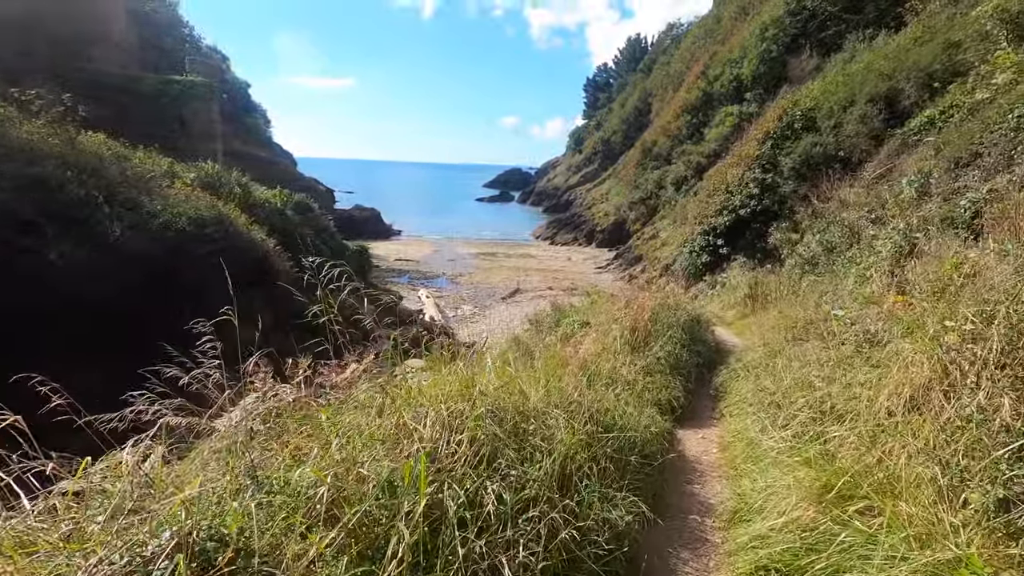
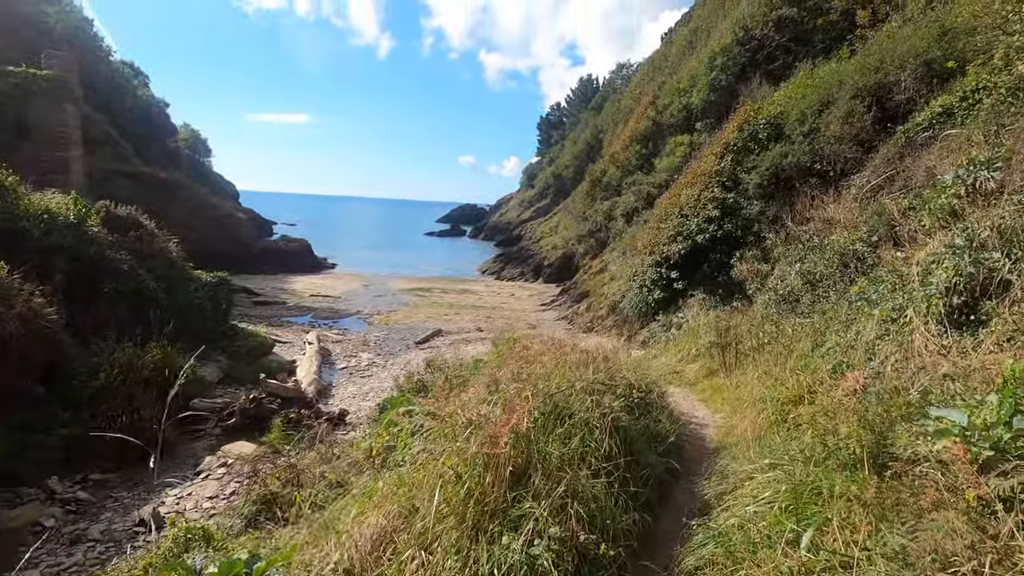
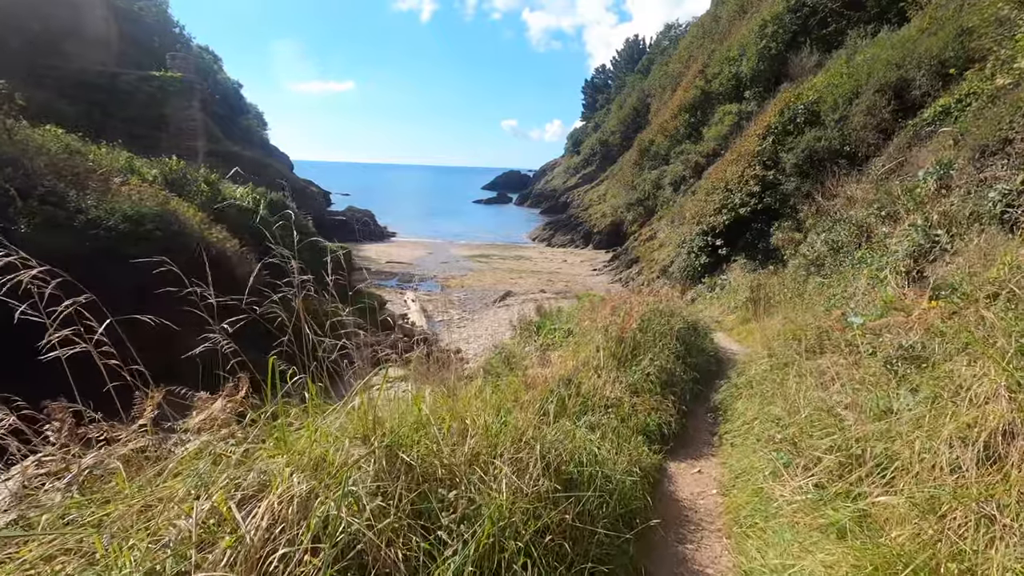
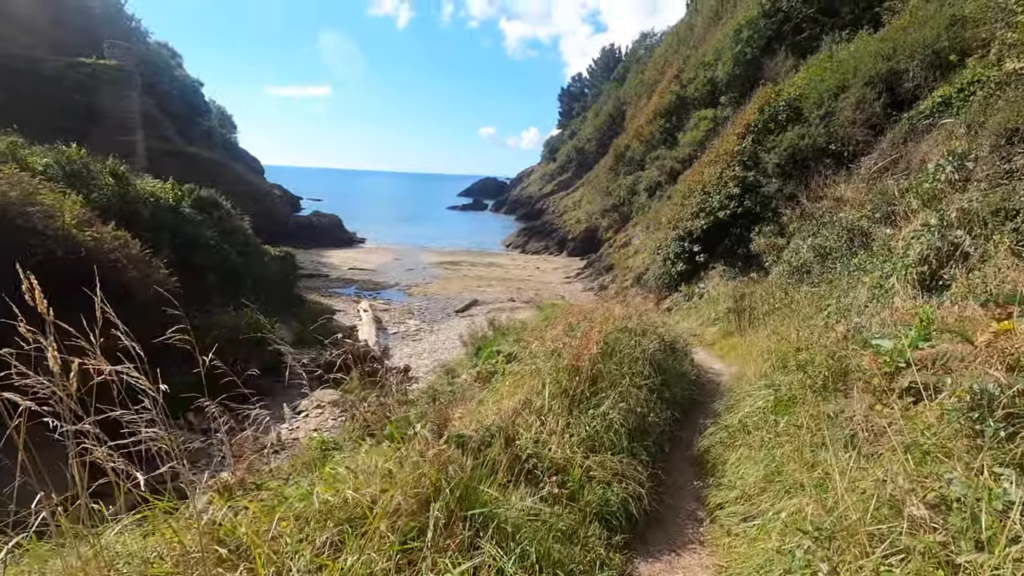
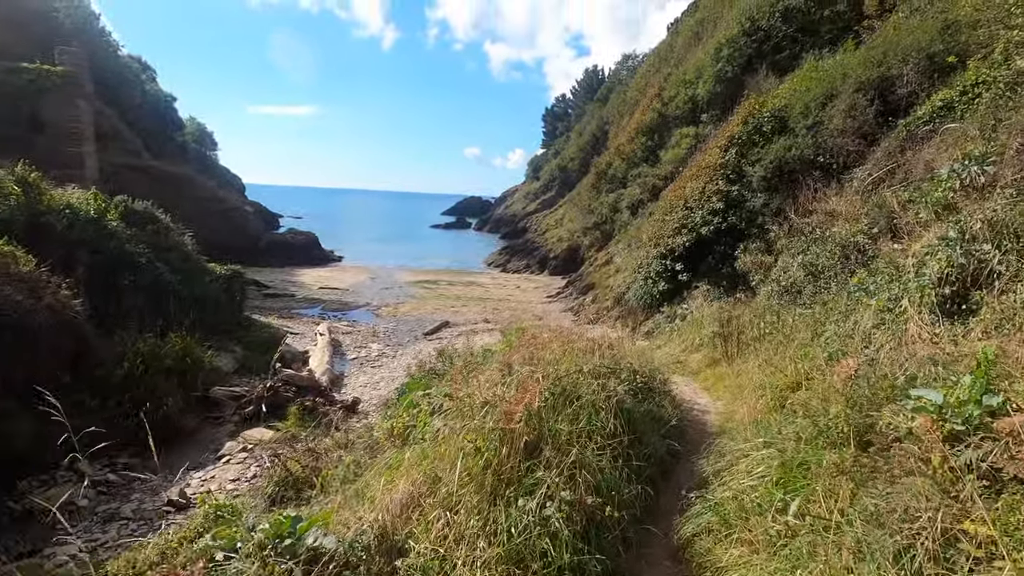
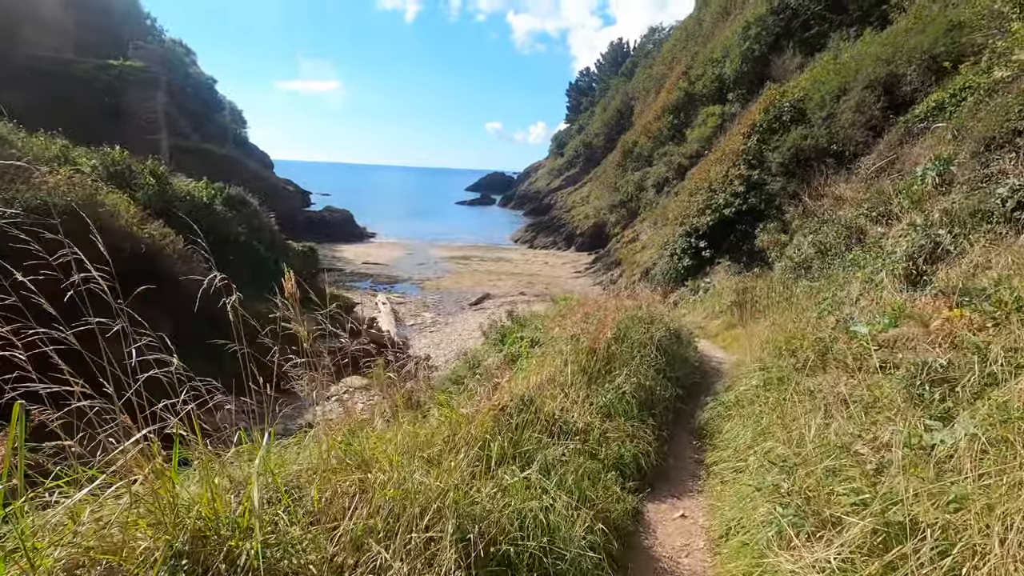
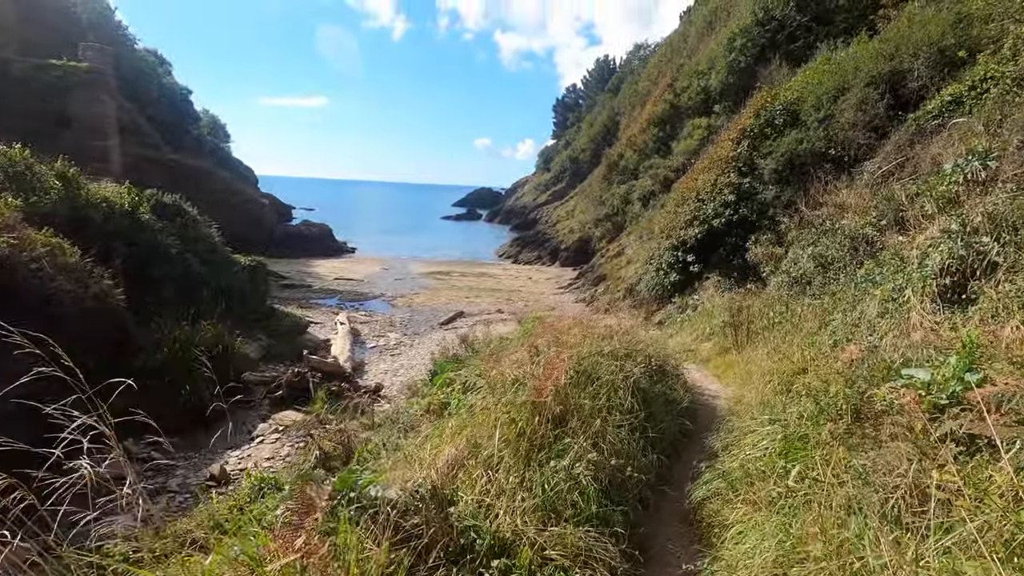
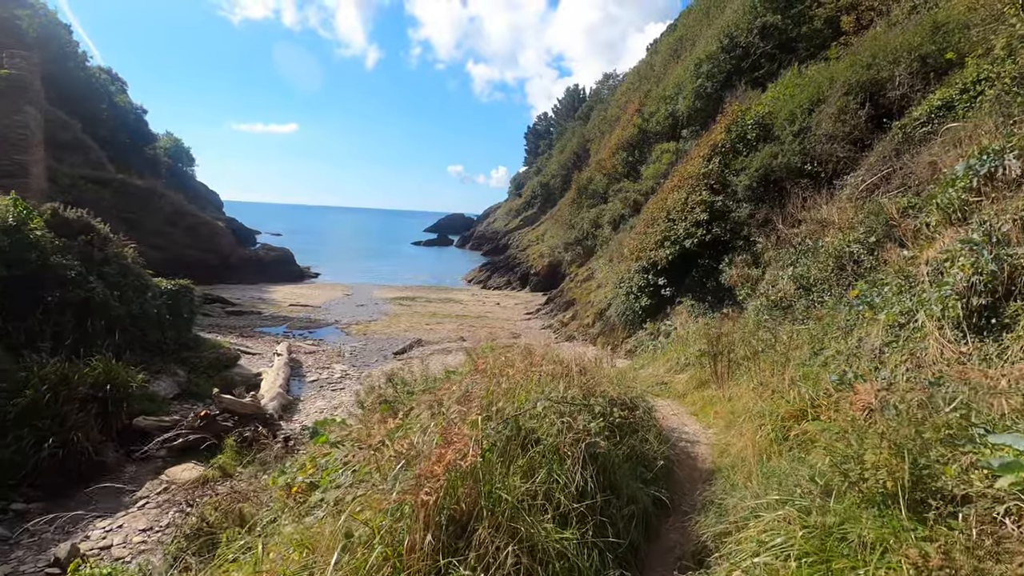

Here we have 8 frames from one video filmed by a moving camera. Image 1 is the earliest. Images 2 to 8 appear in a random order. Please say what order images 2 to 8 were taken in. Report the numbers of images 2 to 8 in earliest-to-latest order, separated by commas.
3, 6, 4, 7, 5, 2, 8
